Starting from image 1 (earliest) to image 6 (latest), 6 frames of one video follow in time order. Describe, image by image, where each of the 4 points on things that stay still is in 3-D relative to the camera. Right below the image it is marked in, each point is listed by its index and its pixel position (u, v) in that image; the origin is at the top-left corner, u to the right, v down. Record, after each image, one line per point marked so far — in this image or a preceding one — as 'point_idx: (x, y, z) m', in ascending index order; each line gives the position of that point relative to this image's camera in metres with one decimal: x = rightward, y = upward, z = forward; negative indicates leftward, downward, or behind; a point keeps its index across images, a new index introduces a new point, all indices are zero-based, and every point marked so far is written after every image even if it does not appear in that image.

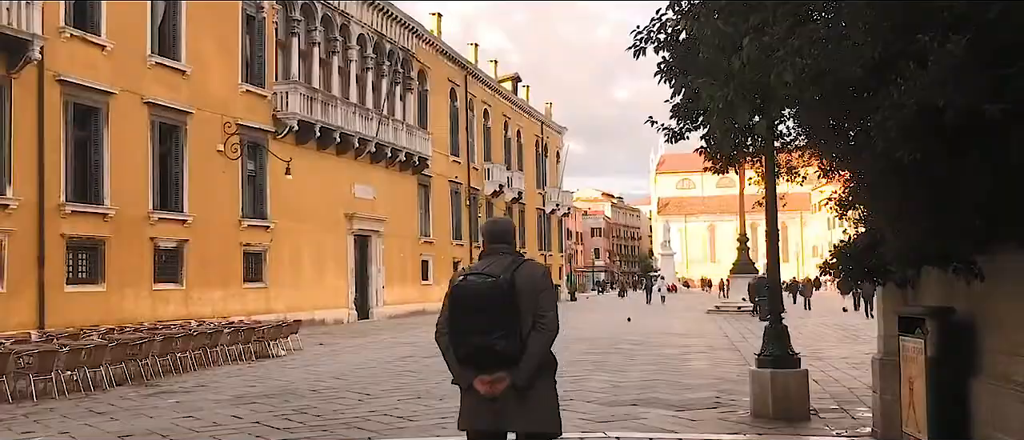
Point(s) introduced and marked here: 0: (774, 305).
0: (+2.4, -0.8, +9.1) m
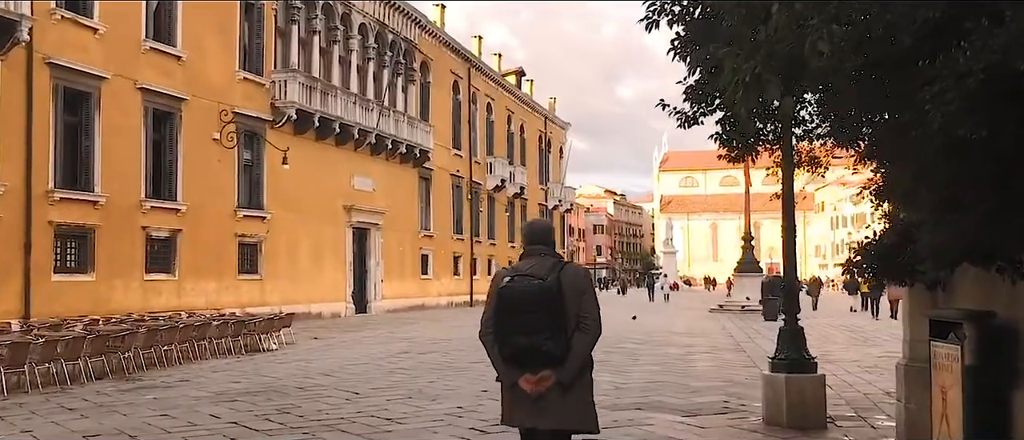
0: (+2.4, -0.7, +8.5) m
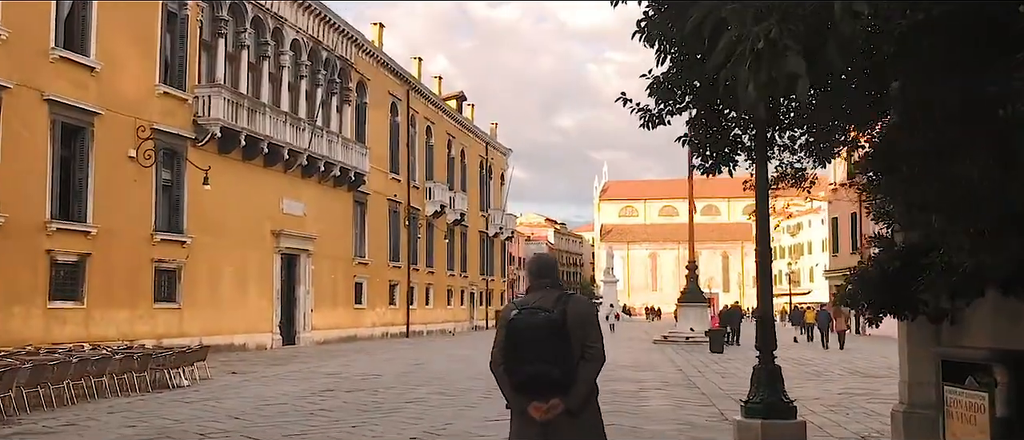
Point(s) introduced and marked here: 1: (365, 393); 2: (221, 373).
0: (+1.9, -0.9, +7.4) m
1: (-2.0, -2.4, +13.5) m
2: (-5.4, -2.8, +18.3) m
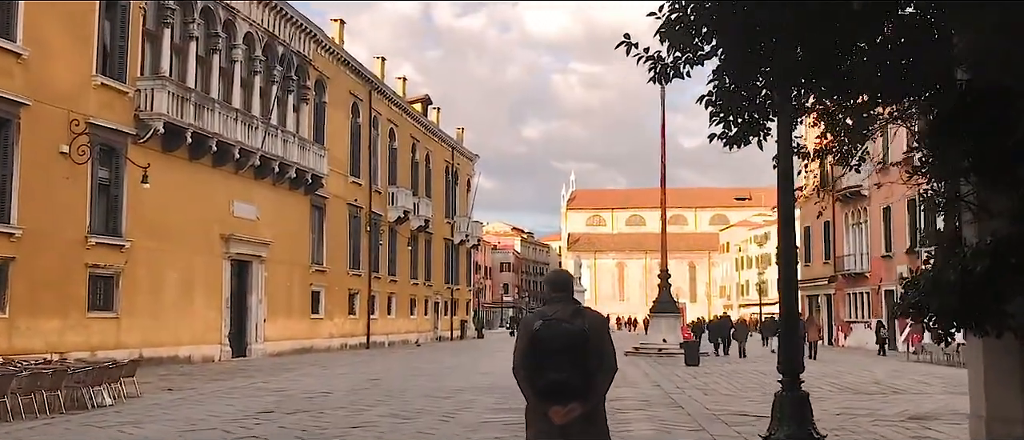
0: (+1.7, -0.9, +6.0) m
1: (-2.5, -2.4, +11.9) m
2: (-6.0, -2.9, +16.6) m
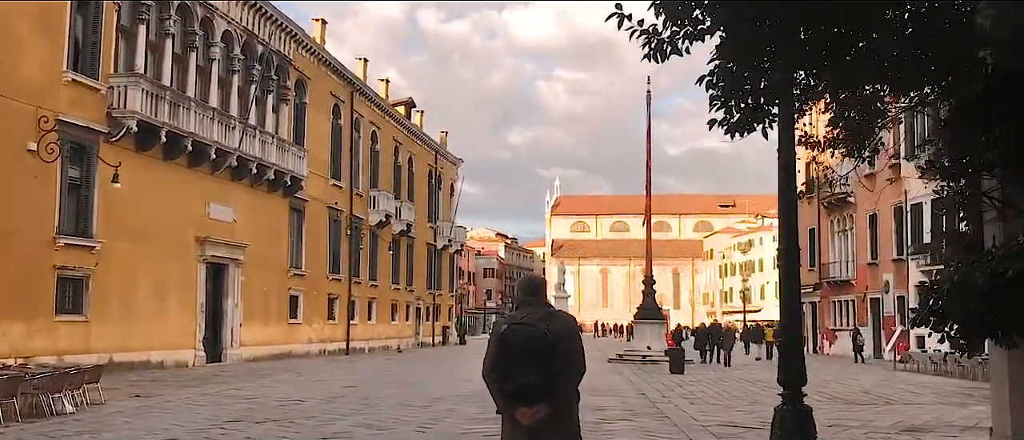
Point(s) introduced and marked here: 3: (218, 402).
0: (+1.6, -0.8, +5.5) m
1: (-2.7, -2.4, +11.3) m
2: (-6.3, -2.9, +16.0) m
3: (-4.5, -2.8, +15.2) m
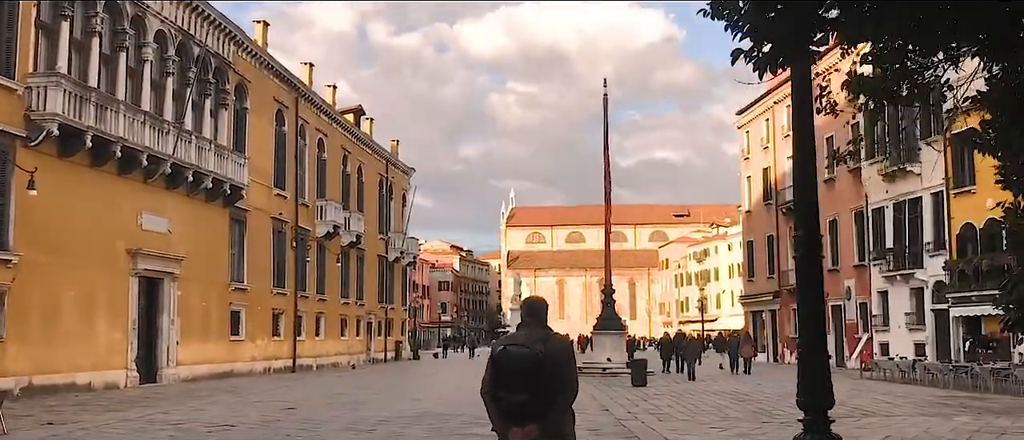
0: (+1.3, -0.7, +4.3) m
1: (-3.2, -2.4, +9.9) m
2: (-7.0, -3.0, +14.4) m
3: (-5.2, -2.9, +13.7) m
